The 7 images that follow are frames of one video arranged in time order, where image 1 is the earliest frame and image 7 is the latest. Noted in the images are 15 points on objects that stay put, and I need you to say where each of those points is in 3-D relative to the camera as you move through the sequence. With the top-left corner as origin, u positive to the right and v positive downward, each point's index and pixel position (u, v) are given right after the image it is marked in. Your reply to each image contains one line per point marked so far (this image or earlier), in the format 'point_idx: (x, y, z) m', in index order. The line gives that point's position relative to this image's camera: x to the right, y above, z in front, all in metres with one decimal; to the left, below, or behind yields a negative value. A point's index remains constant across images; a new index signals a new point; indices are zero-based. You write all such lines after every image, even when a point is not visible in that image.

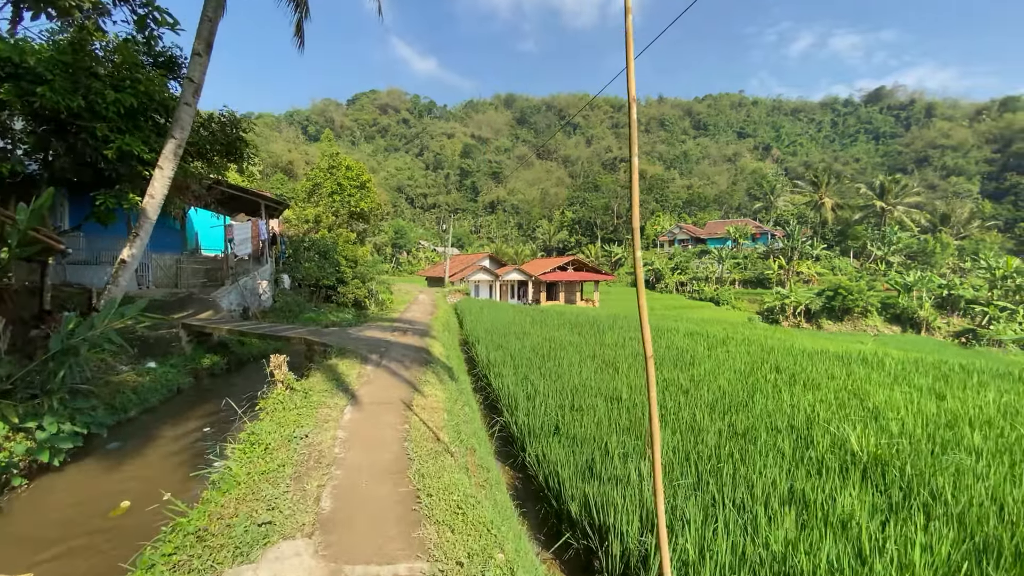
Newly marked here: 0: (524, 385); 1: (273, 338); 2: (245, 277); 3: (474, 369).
0: (+0.2, -1.3, +6.3) m
1: (-4.4, -0.9, +8.7) m
2: (-7.3, +0.3, +13.0) m
3: (-0.7, -1.5, +8.8) m
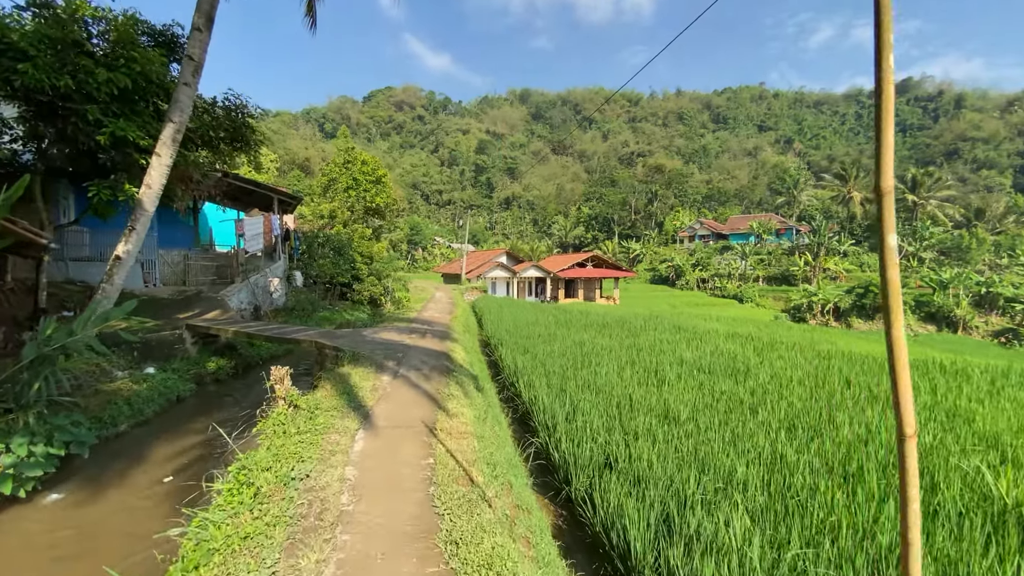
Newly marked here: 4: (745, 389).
0: (+0.6, -1.3, +5.5) m
1: (-3.9, -0.9, +8.0) m
2: (-6.7, +0.4, +12.4) m
3: (-0.2, -1.5, +8.0) m
4: (+3.0, -1.3, +6.1) m
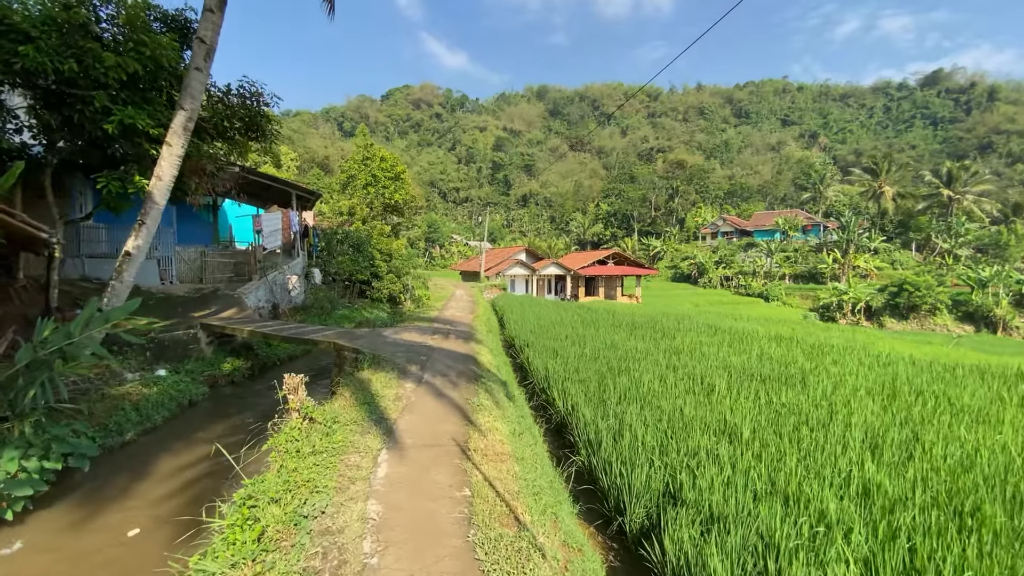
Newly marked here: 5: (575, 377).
0: (+0.9, -1.3, +5.0) m
1: (-3.4, -0.8, +7.6) m
2: (-6.1, +0.4, +12.1) m
3: (+0.3, -1.5, +7.5) m
4: (+3.4, -1.3, +5.4) m
5: (+0.8, -1.2, +6.3) m
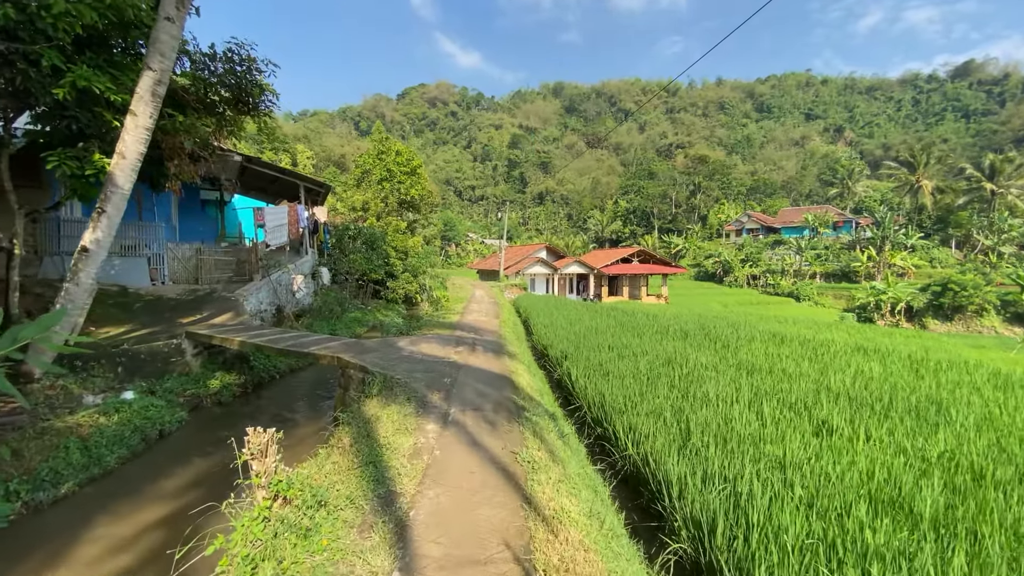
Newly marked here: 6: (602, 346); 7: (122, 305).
0: (+1.4, -1.3, +3.6) m
1: (-2.9, -0.9, +6.3) m
2: (-5.4, +0.4, +10.9) m
3: (+0.8, -1.5, +6.1) m
4: (+3.8, -1.3, +3.9) m
5: (+1.3, -1.2, +4.9) m
6: (+1.6, -1.0, +8.2) m
7: (-6.6, -0.3, +8.1) m
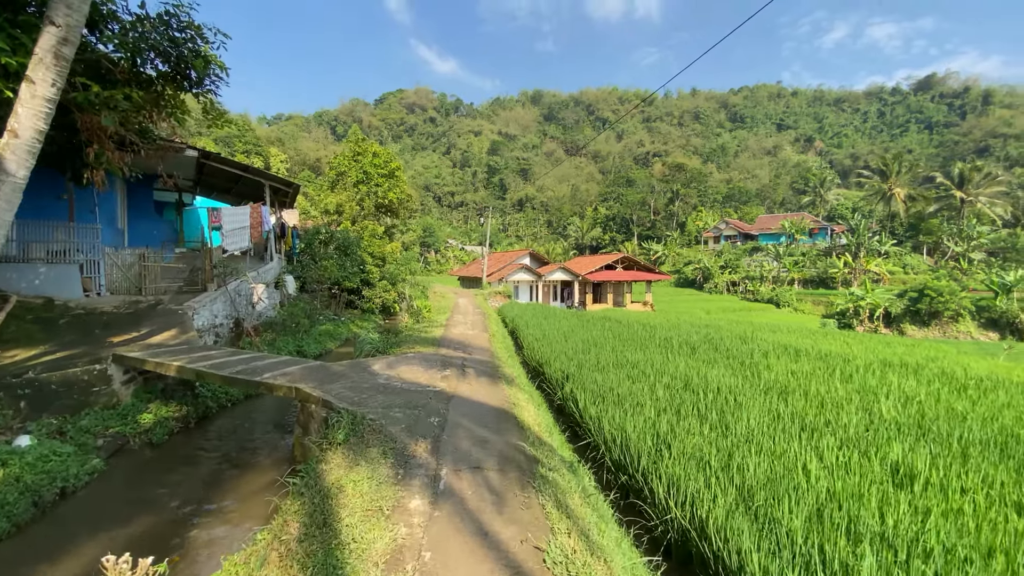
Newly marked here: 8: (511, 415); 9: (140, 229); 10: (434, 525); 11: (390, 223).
0: (+1.5, -1.4, +2.6) m
1: (-2.9, -1.0, +5.2) m
2: (-5.6, +0.2, +9.7) m
3: (+0.8, -1.7, +5.1) m
4: (+3.9, -1.4, +3.1) m
5: (+1.4, -1.4, +4.0) m
6: (+1.5, -1.2, +7.3) m
7: (-6.7, -0.5, +6.8) m
8: (0.0, -1.2, +4.3) m
9: (-8.8, +1.4, +11.2) m
10: (-0.4, -1.2, +2.5) m
11: (-5.0, +2.7, +19.5) m
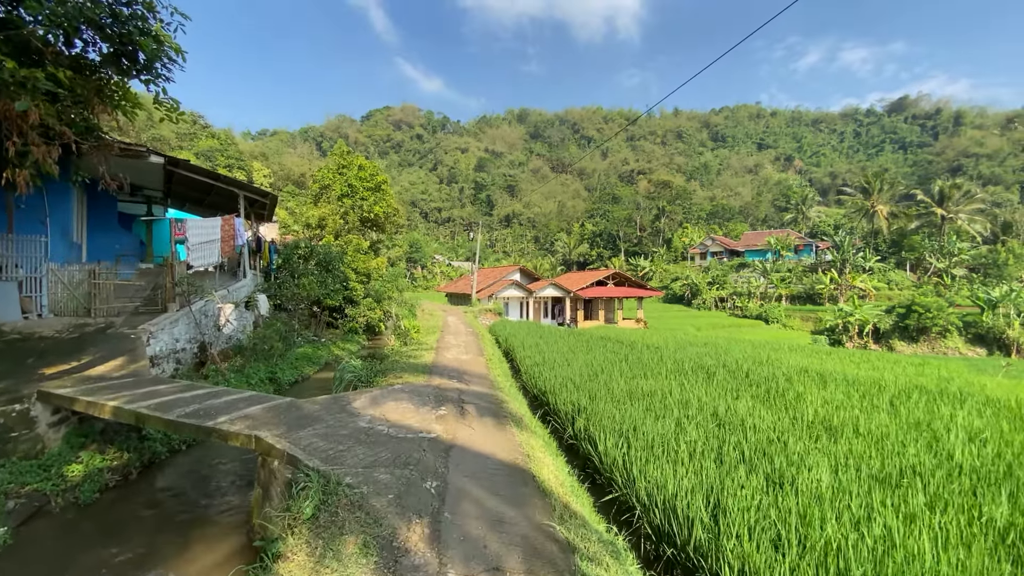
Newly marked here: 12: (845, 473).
0: (+1.7, -1.5, +1.8) m
1: (-2.8, -1.2, +4.3) m
2: (-5.6, -0.2, +8.7) m
3: (+0.9, -1.9, +4.3) m
4: (+4.1, -1.6, +2.3) m
5: (+1.5, -1.5, +3.2) m
6: (+1.5, -1.5, +6.5) m
7: (-6.7, -0.7, +5.8) m
8: (+0.1, -1.3, +3.5) m
9: (-8.9, +1.0, +10.2) m
10: (-0.3, -1.3, +1.7) m
11: (-5.3, +2.0, +18.6) m
12: (+2.7, -1.5, +3.9) m
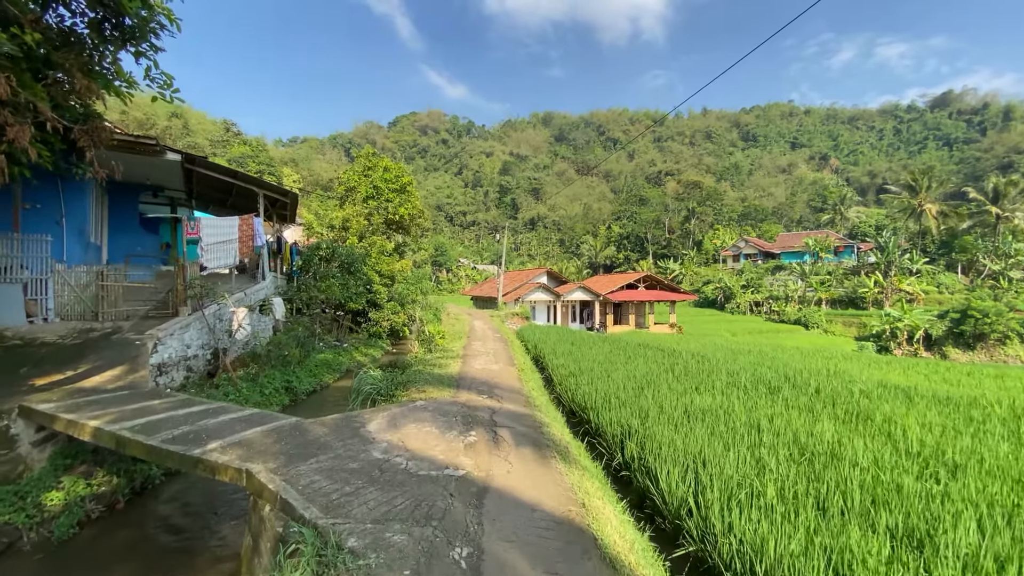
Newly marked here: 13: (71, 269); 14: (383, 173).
0: (+1.9, -1.5, +0.9) m
1: (-2.5, -1.2, +3.6) m
2: (-5.1, -0.2, +8.2) m
3: (+1.2, -1.9, +3.4) m
4: (+4.3, -1.6, +1.3) m
5: (+1.8, -1.5, +2.3) m
6: (+1.9, -1.5, +5.6) m
7: (-6.2, -0.8, +5.3) m
8: (+0.4, -1.4, +2.7) m
9: (-8.2, +0.9, +9.9) m
10: (-0.1, -1.3, +0.9) m
11: (-4.2, +1.9, +18.1) m
12: (+3.0, -1.5, +3.0) m
13: (-6.6, +0.3, +7.2) m
14: (-4.7, +4.3, +17.1) m
